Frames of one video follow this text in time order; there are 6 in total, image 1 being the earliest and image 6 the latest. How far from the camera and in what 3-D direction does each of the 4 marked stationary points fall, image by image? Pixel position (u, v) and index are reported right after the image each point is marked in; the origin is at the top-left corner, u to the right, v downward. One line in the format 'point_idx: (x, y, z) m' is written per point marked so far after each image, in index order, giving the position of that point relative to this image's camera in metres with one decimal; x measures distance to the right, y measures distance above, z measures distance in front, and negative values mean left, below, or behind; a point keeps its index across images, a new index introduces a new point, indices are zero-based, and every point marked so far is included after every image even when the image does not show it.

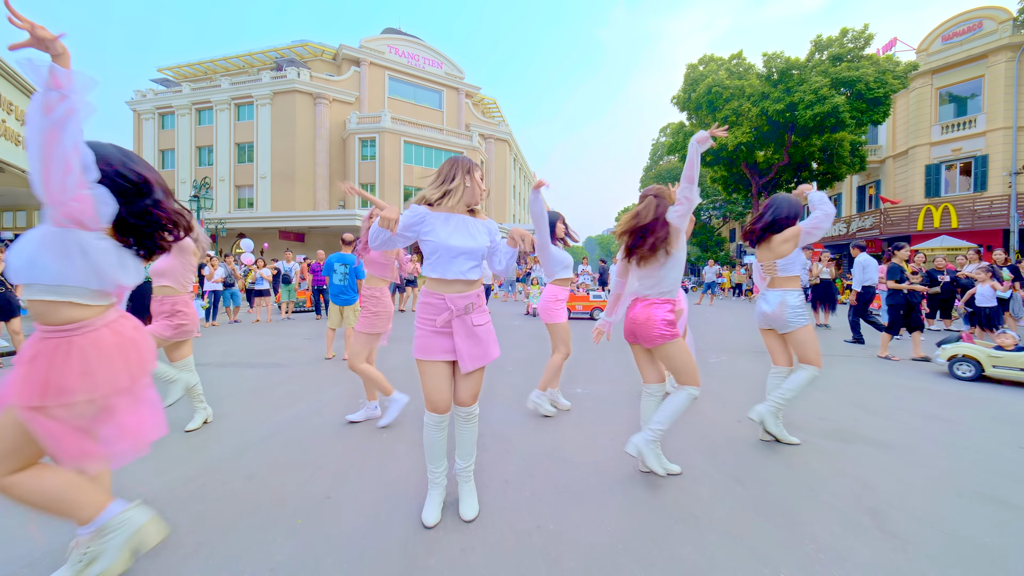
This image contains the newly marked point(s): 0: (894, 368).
0: (+6.1, -1.3, +6.4) m
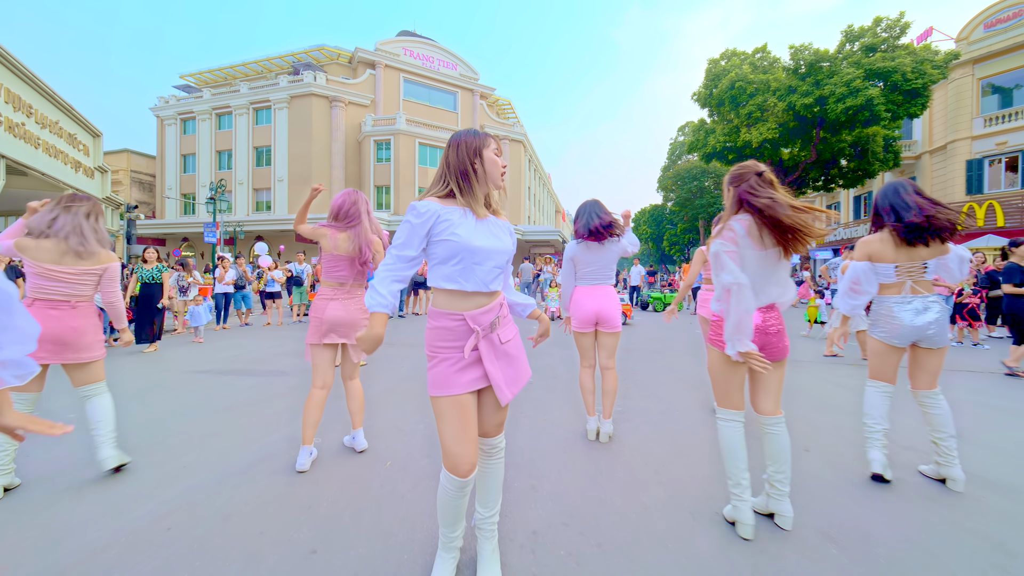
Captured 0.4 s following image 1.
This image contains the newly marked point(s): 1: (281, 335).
0: (+6.4, -1.3, +5.6) m
1: (-5.7, -1.2, +9.9) m
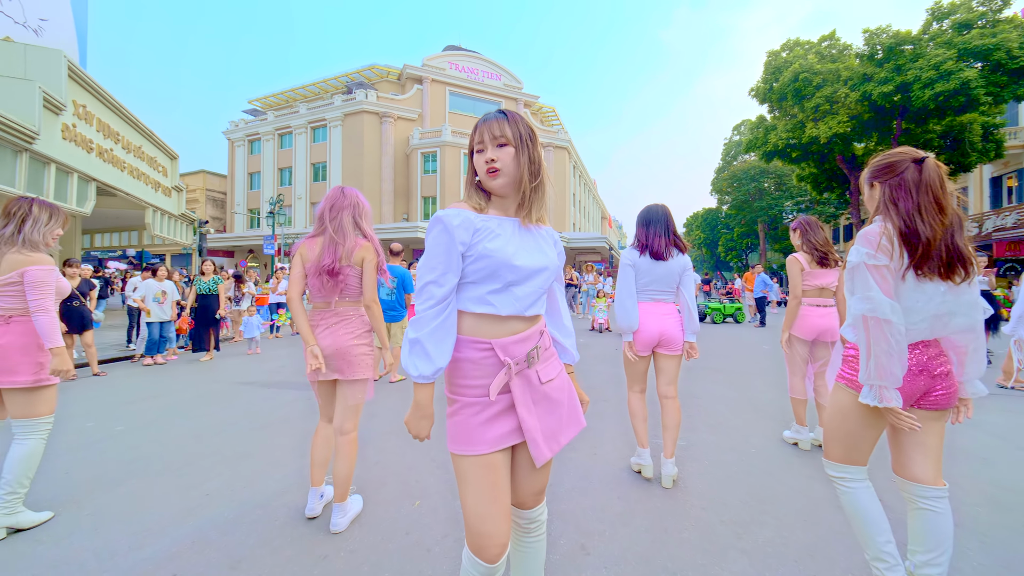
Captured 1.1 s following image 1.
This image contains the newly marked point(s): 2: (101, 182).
0: (+6.9, -1.5, +4.4) m
1: (-4.6, -1.4, +10.0) m
2: (-13.9, +3.6, +13.6) m
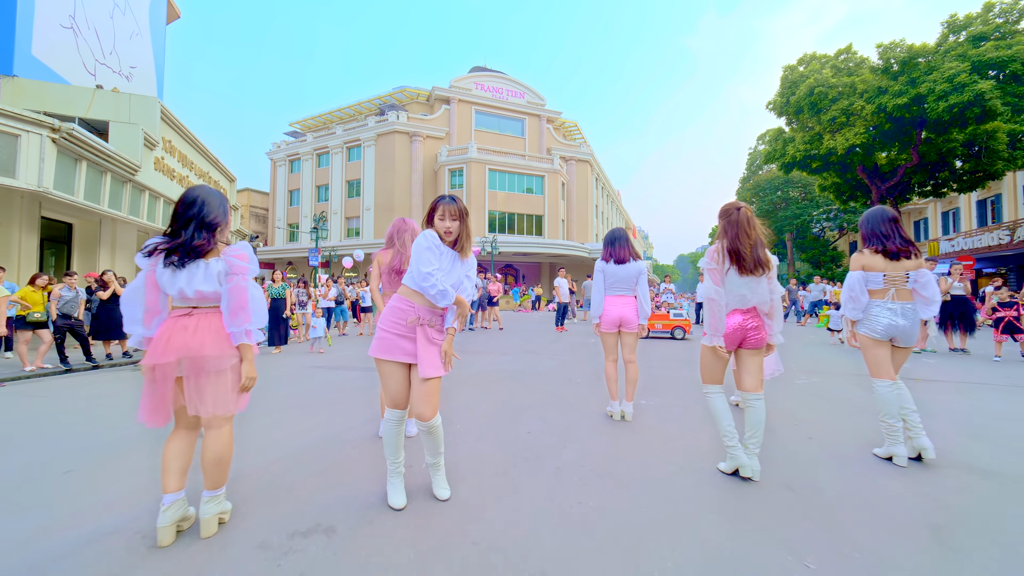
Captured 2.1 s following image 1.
0: (+7.1, -1.5, +5.2) m
1: (-4.1, -1.6, +11.5) m
2: (-13.2, +3.3, +15.8) m
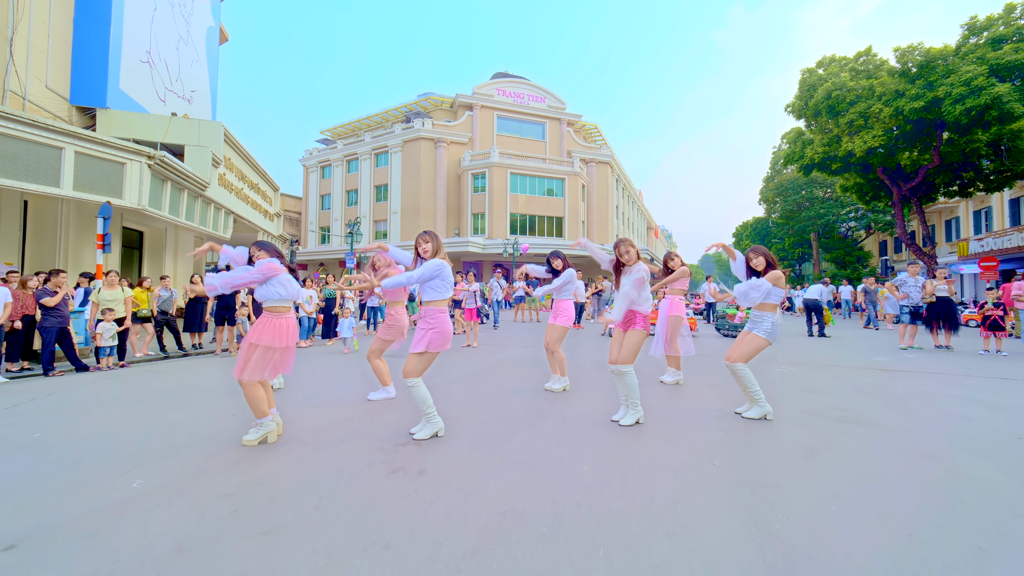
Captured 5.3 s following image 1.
0: (+7.4, -1.5, +6.1) m
1: (-3.4, -1.6, +12.9) m
2: (-12.3, +3.3, +17.7) m
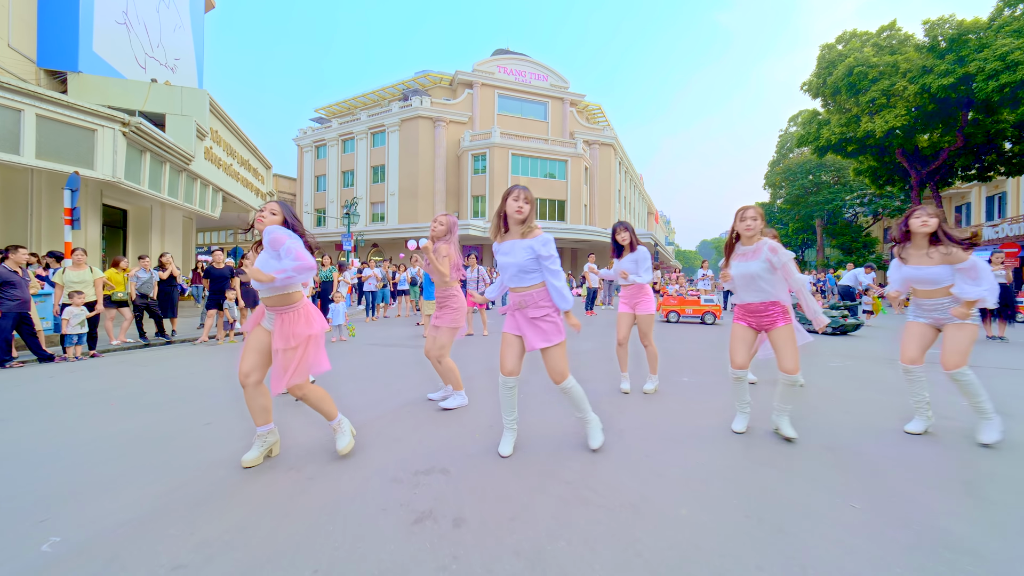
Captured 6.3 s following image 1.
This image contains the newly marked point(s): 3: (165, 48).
0: (+7.7, -1.3, +5.3) m
1: (-3.1, -1.1, +12.1) m
2: (-12.0, +4.0, +16.6) m
3: (-15.0, +10.4, +17.3) m
